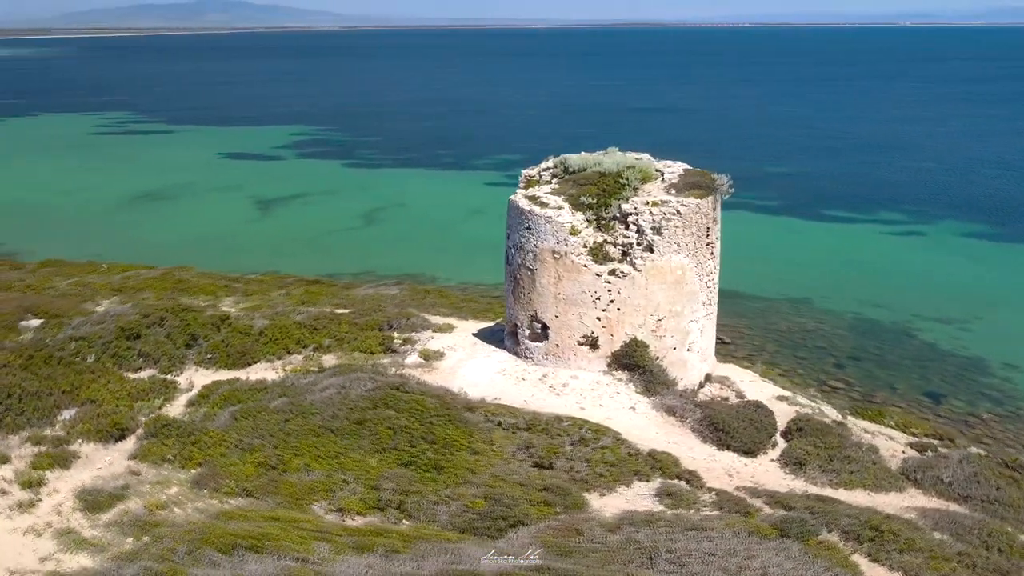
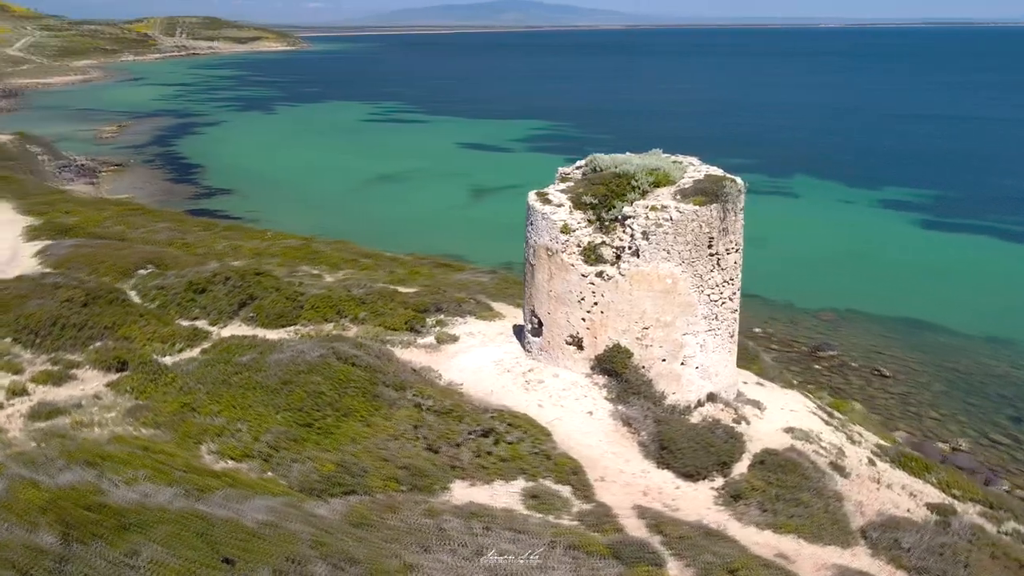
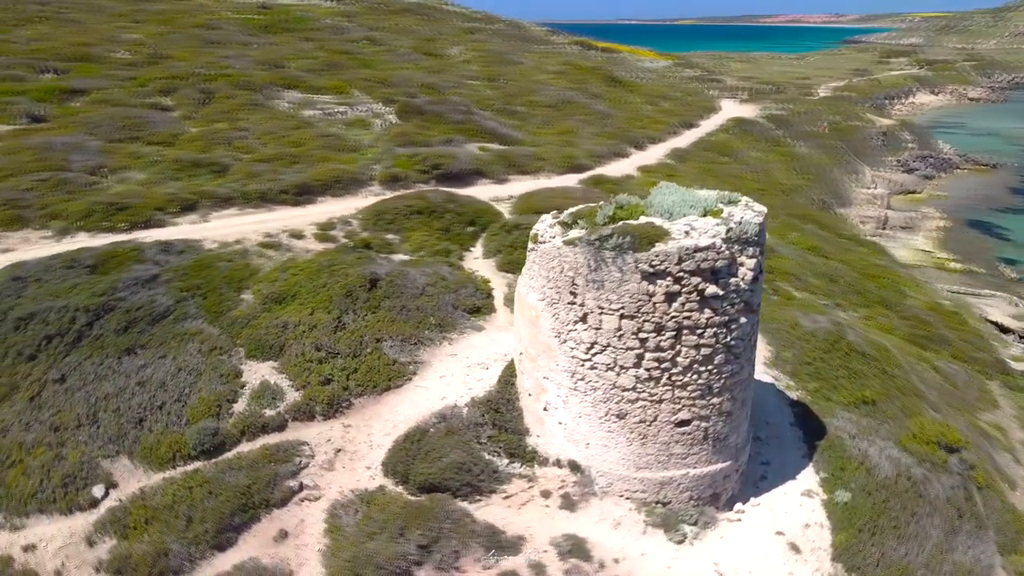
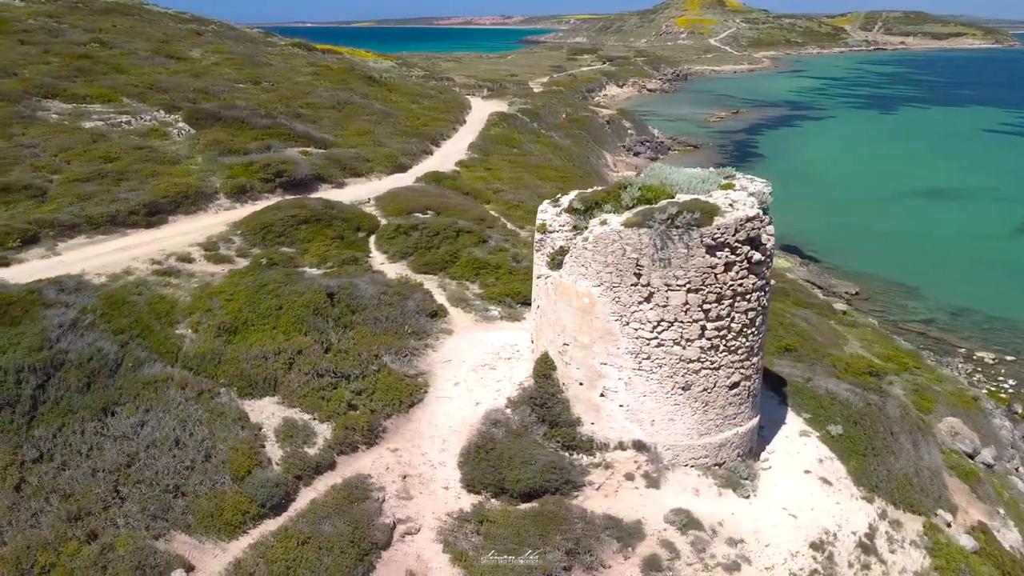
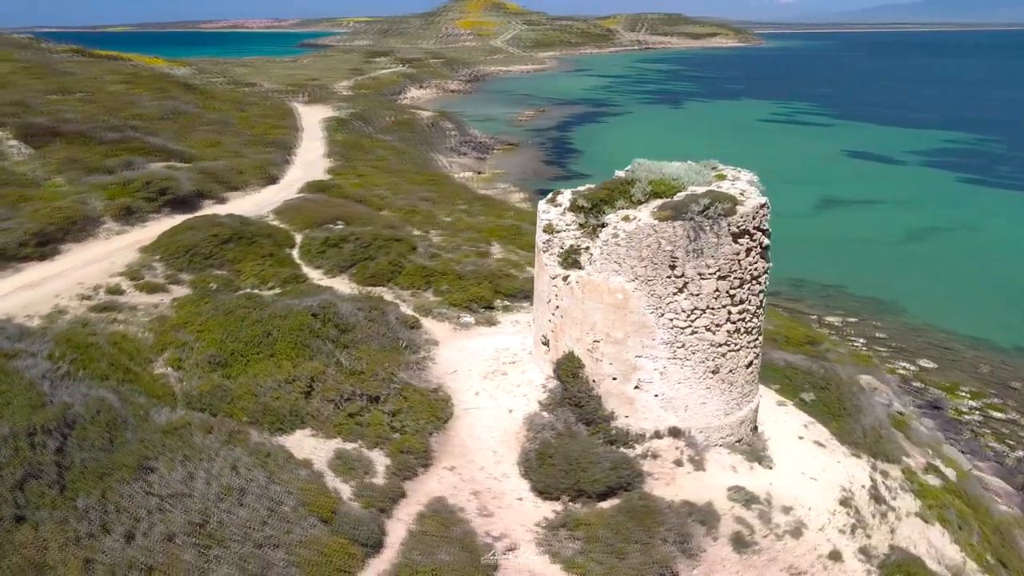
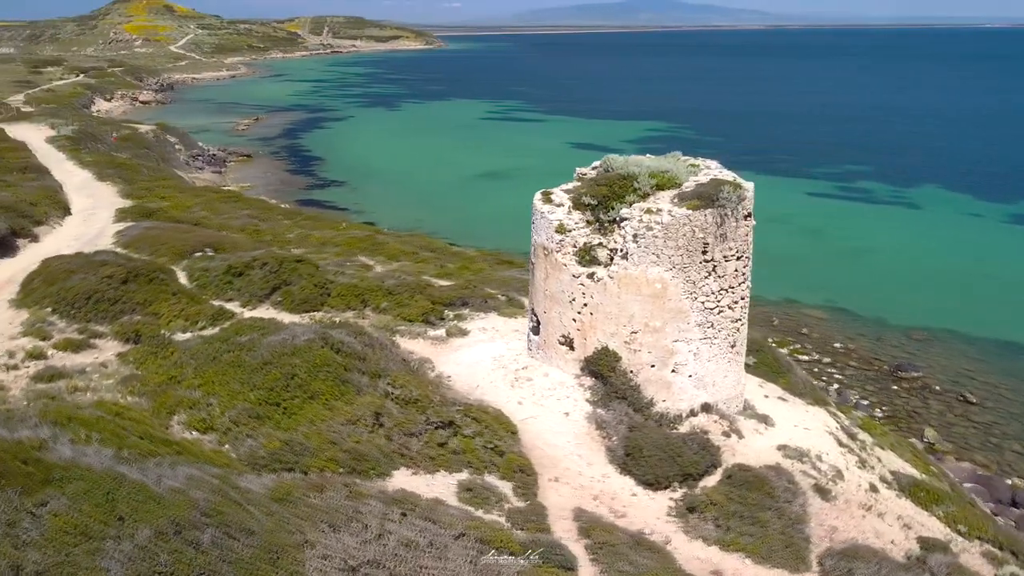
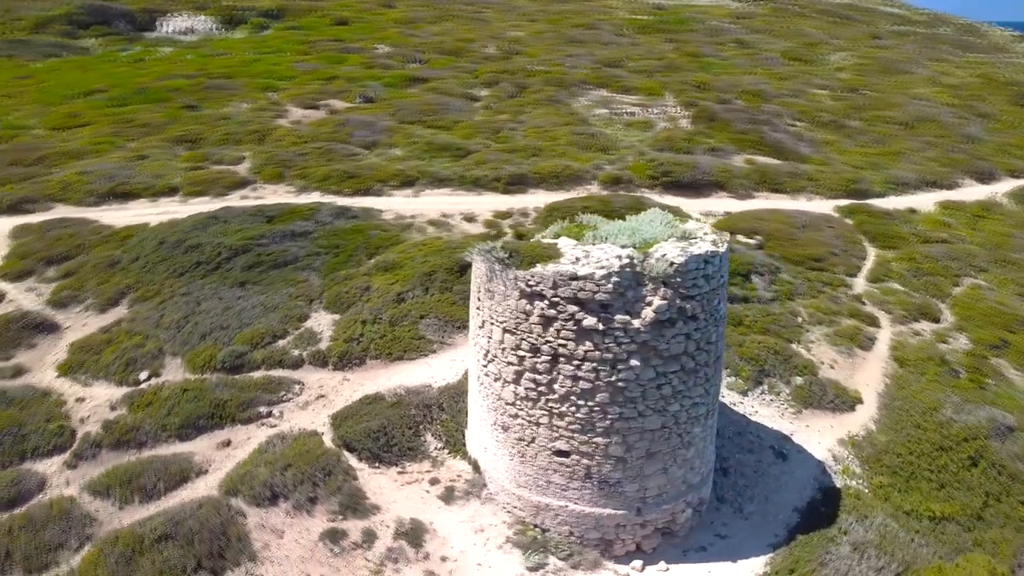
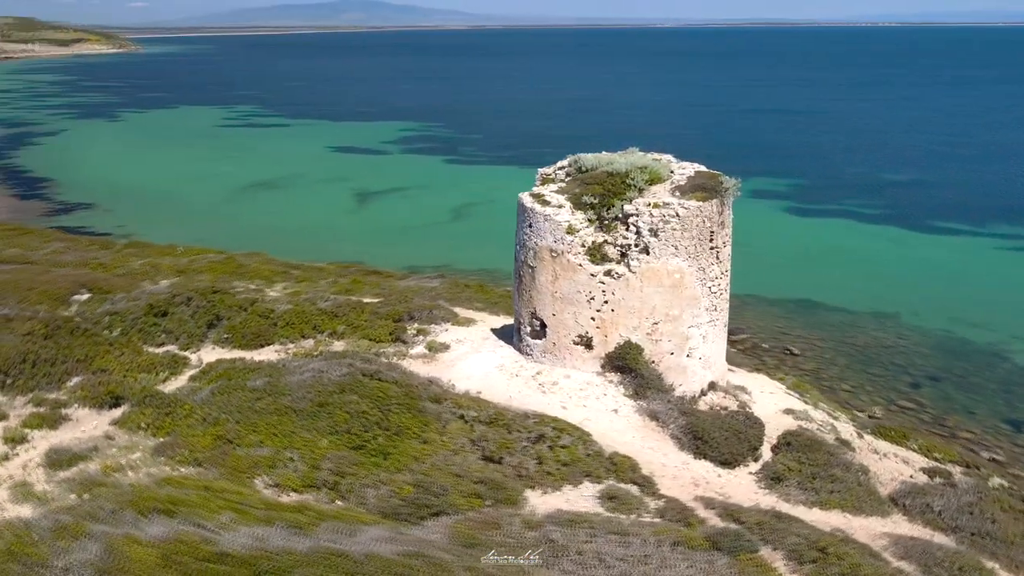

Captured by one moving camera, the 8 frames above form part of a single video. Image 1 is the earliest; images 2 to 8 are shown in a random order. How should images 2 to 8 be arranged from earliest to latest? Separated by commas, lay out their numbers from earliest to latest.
8, 2, 6, 5, 4, 3, 7
